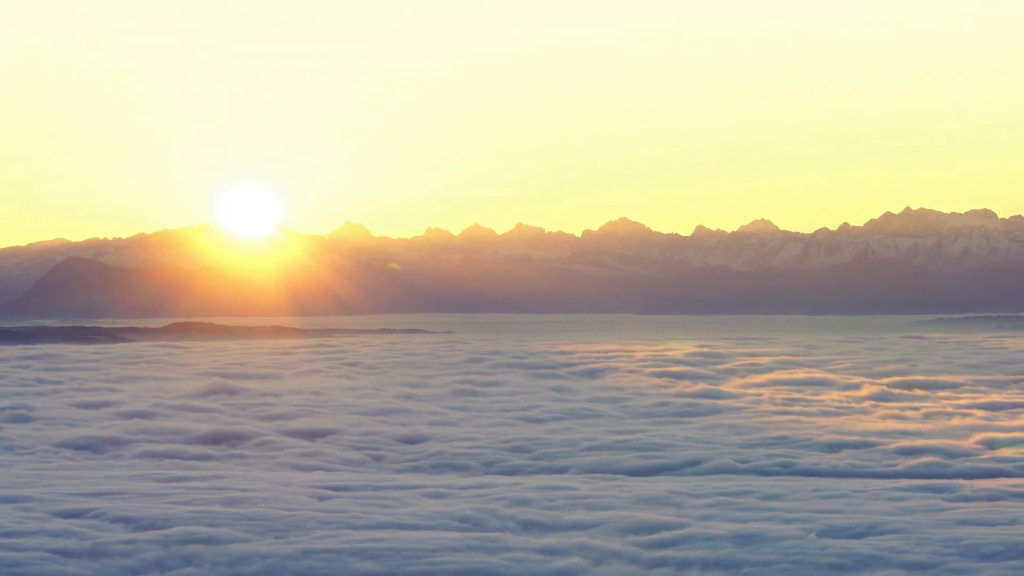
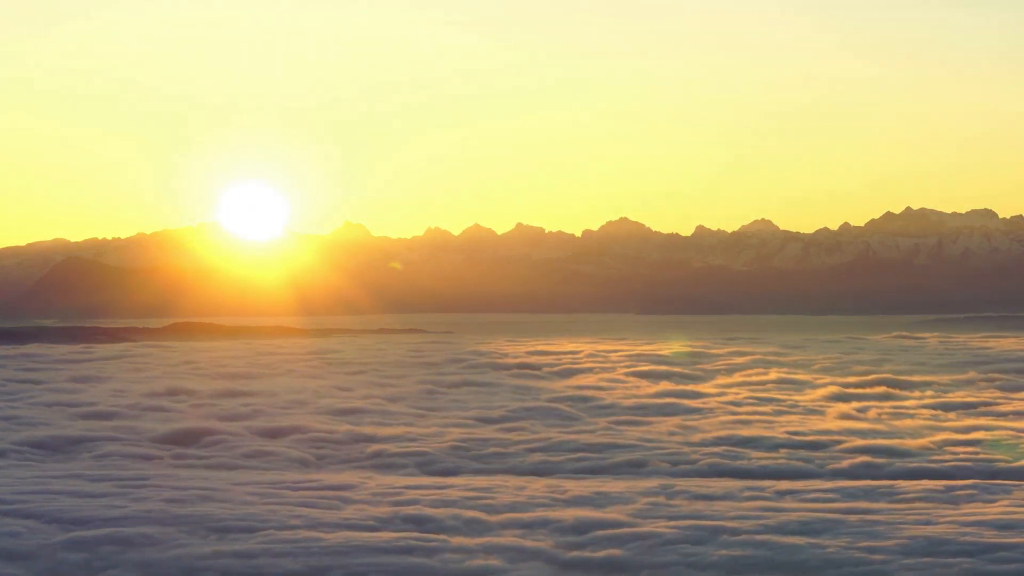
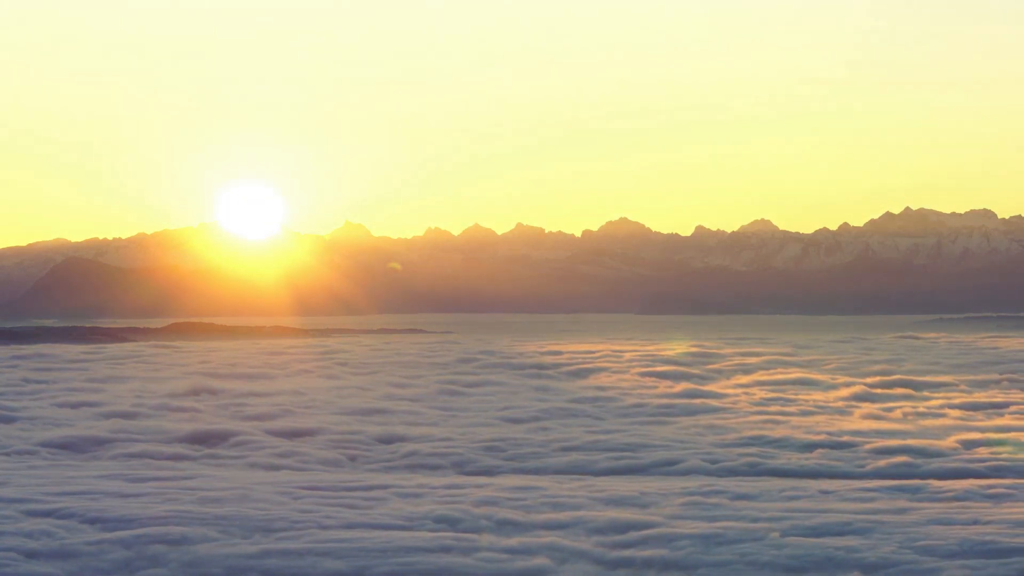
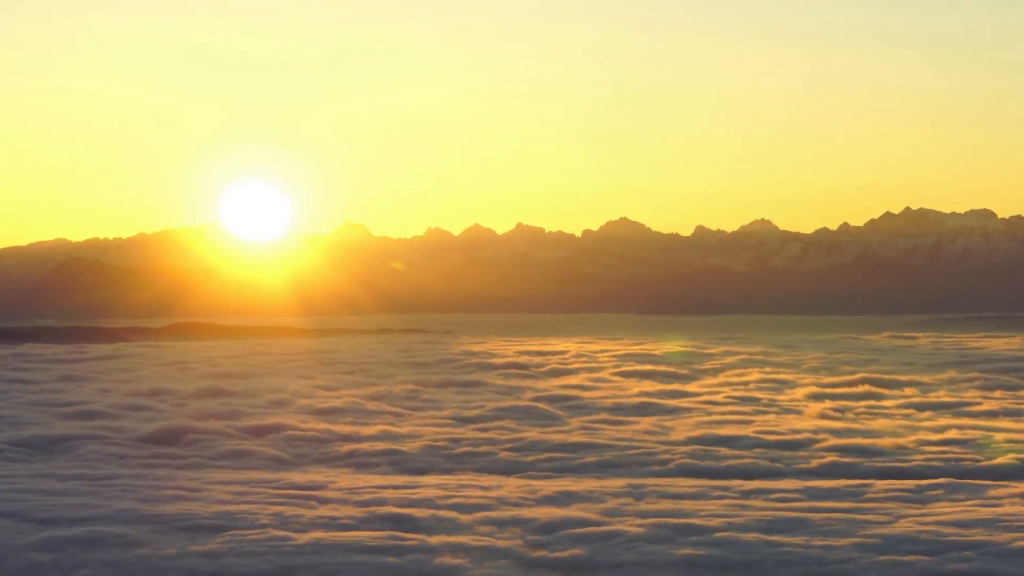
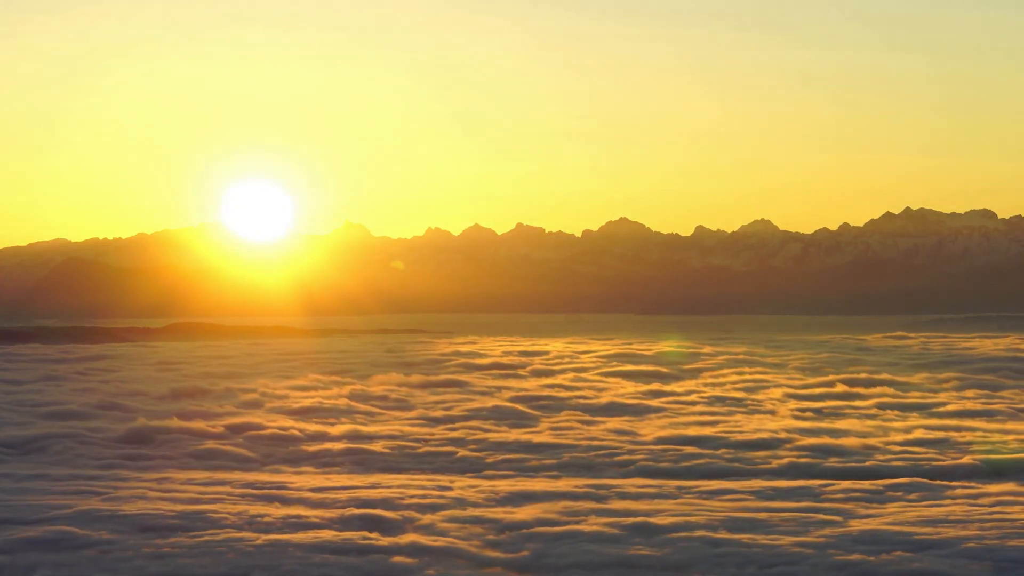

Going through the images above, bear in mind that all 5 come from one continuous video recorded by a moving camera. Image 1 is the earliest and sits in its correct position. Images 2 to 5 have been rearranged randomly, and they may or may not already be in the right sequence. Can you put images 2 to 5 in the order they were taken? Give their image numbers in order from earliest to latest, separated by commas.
3, 2, 4, 5
